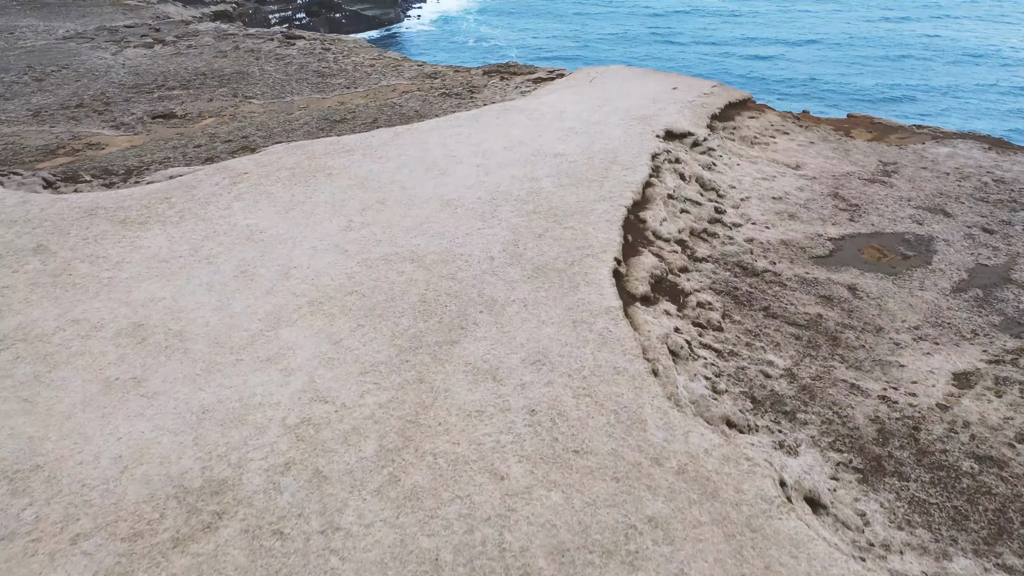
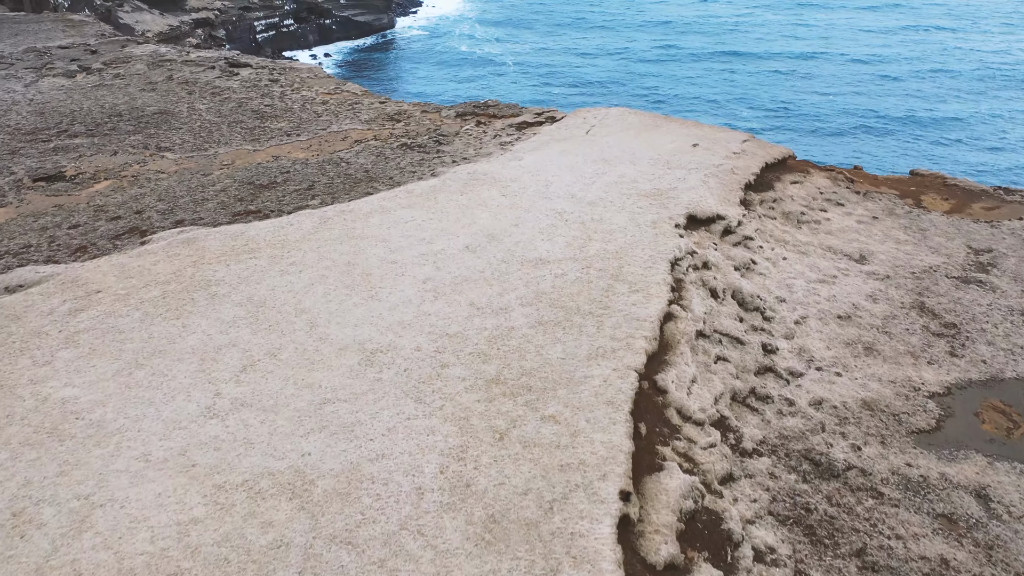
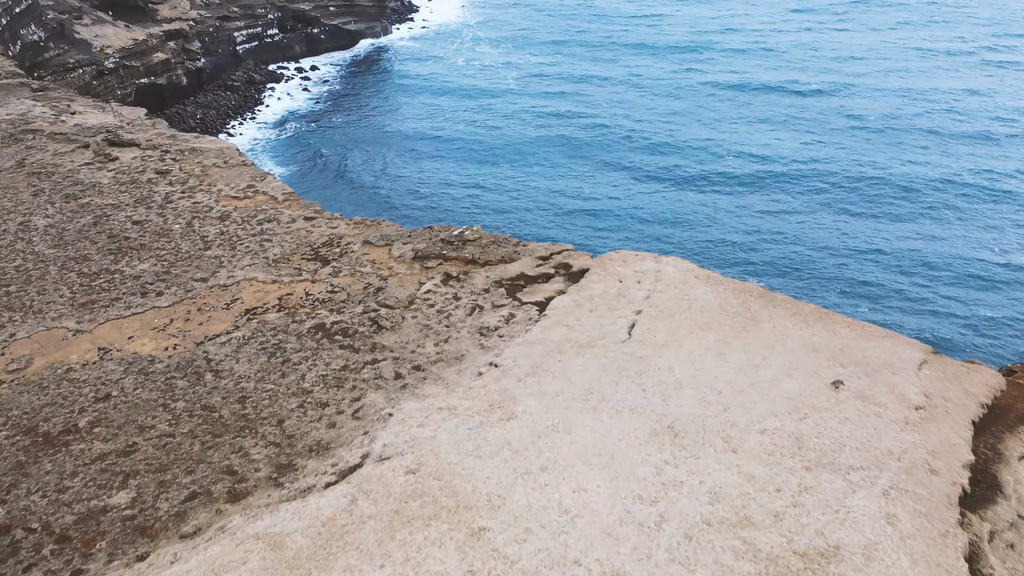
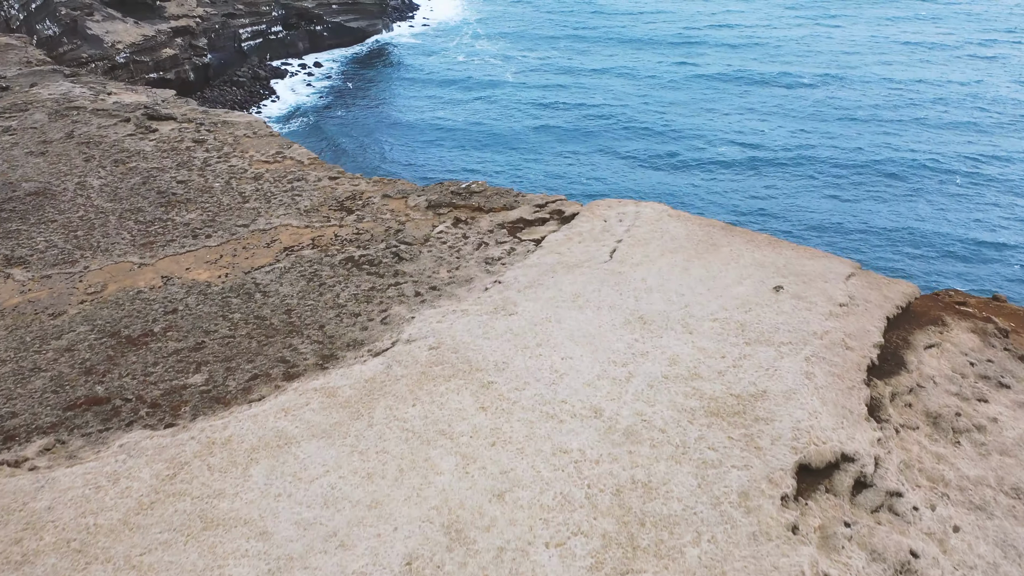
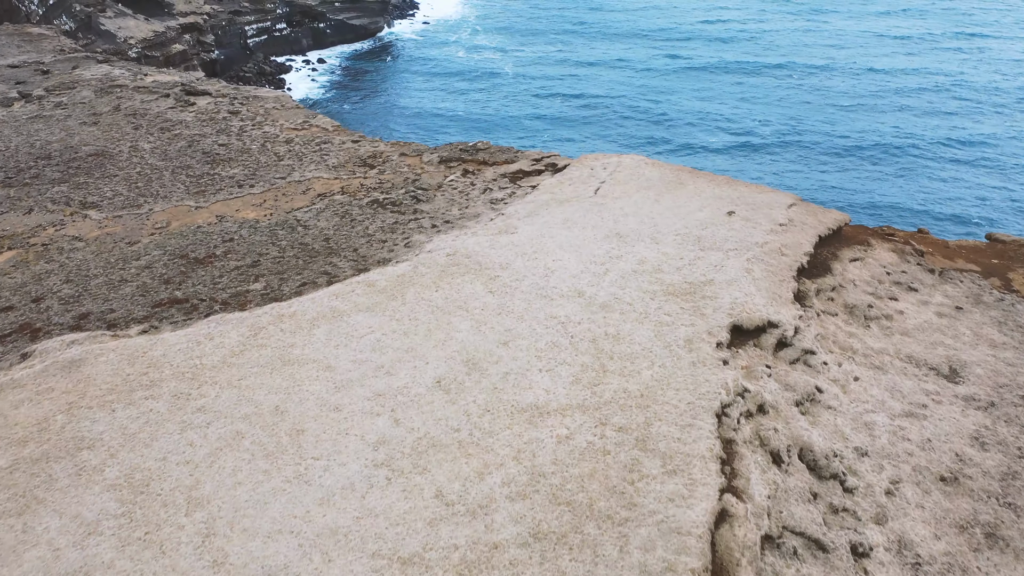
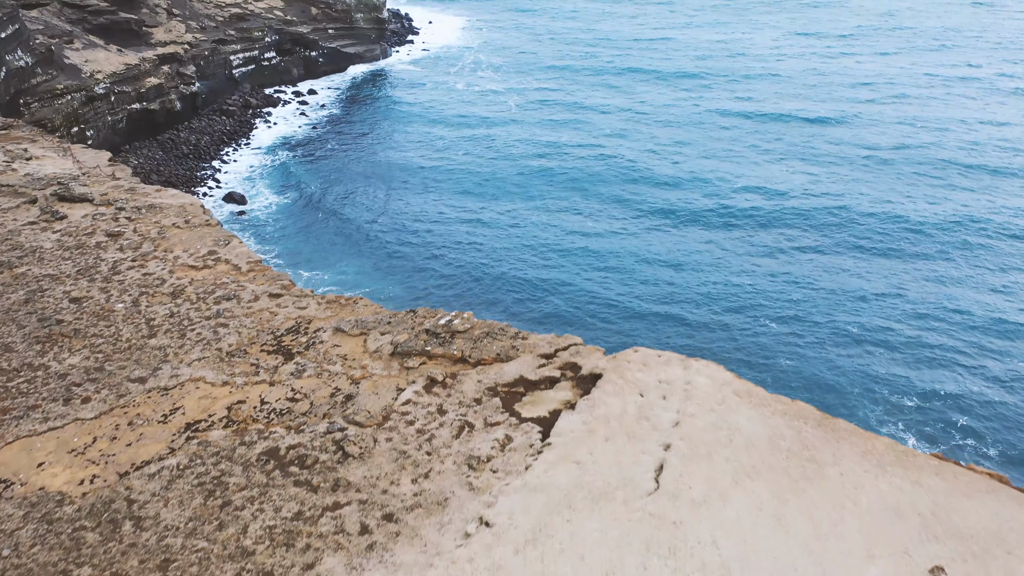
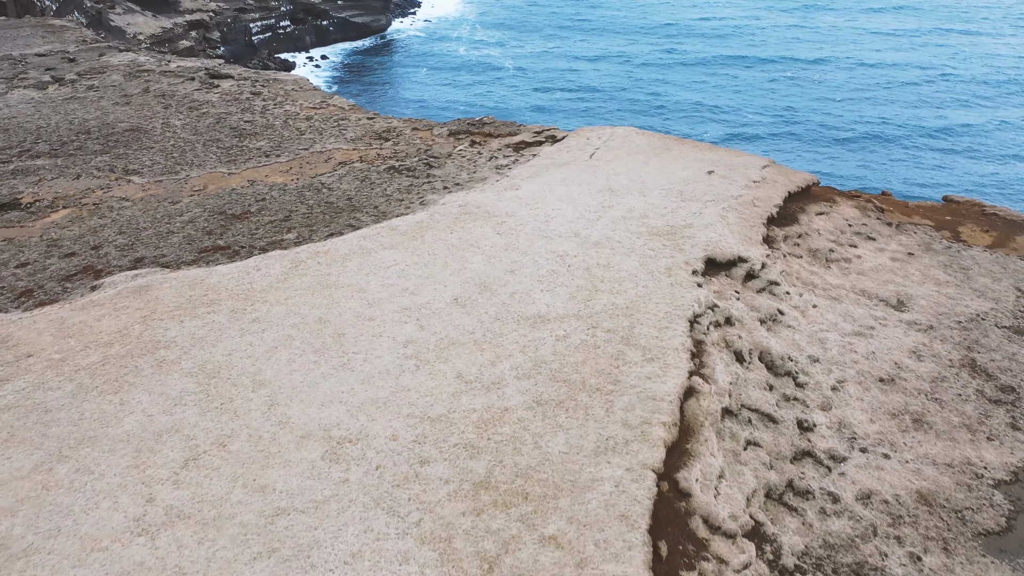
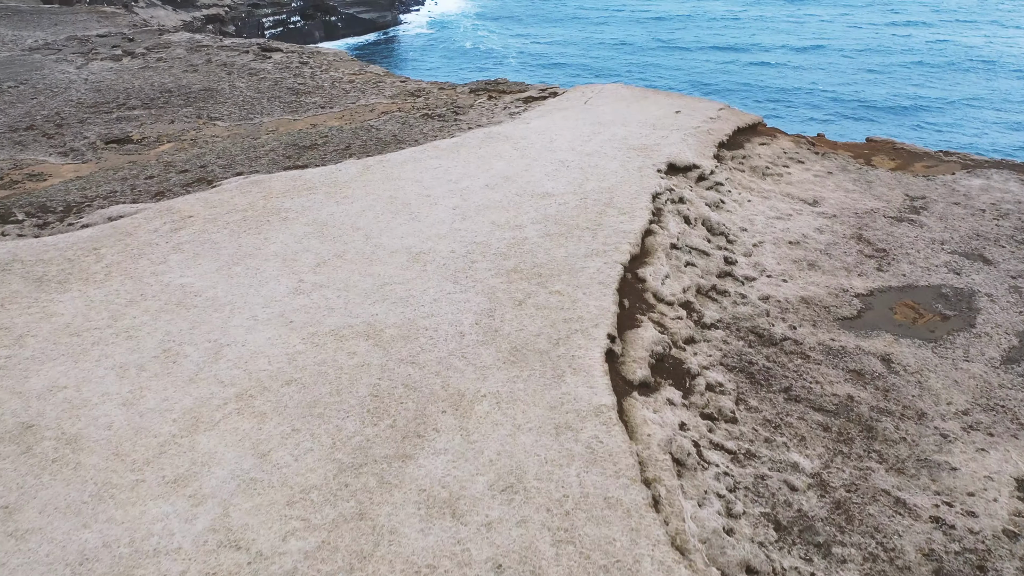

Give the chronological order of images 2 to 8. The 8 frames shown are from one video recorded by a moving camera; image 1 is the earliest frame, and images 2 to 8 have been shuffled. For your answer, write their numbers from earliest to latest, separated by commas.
8, 2, 7, 5, 4, 3, 6
